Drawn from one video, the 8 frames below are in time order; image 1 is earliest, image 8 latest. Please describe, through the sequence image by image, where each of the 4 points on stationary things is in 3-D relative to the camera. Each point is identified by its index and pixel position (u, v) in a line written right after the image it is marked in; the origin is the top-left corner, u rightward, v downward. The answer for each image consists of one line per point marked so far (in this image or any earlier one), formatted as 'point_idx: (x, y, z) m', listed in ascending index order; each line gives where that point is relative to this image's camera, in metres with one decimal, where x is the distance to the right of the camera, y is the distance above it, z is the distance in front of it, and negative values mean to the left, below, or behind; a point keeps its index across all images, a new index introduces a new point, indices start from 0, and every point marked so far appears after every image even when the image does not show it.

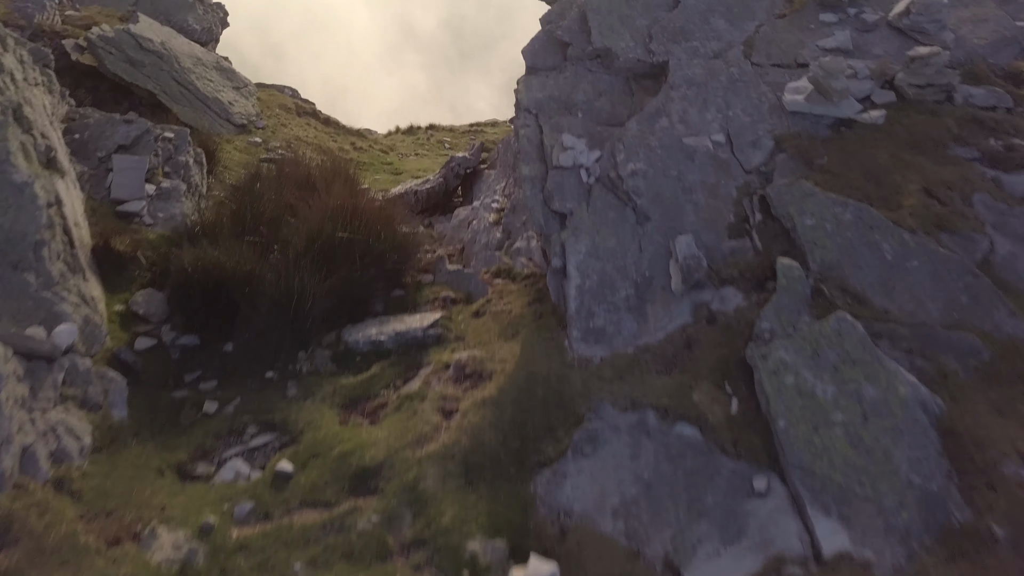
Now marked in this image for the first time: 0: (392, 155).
0: (-1.4, +1.5, +8.6) m
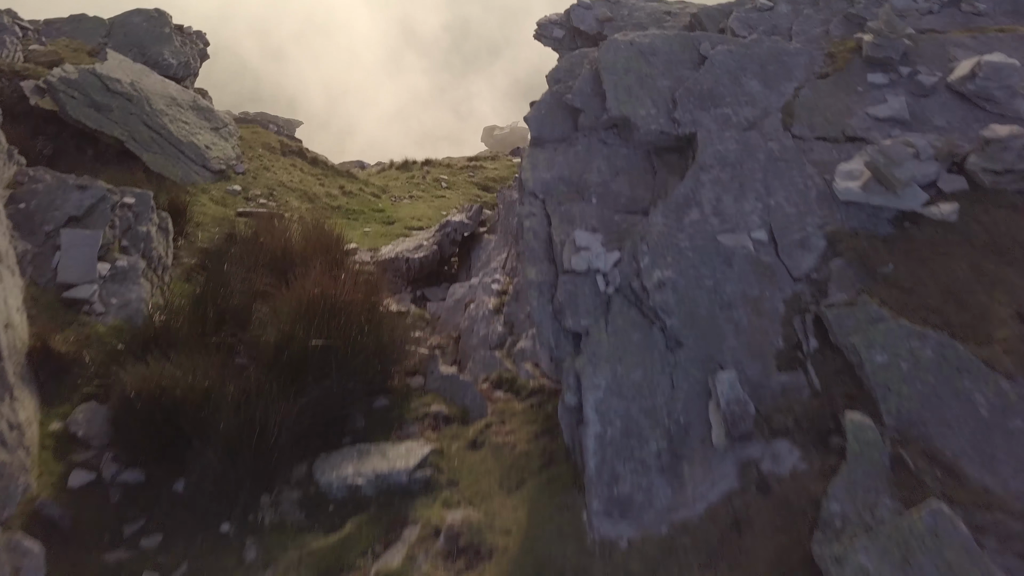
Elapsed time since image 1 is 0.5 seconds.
0: (-1.4, +0.9, +8.0) m
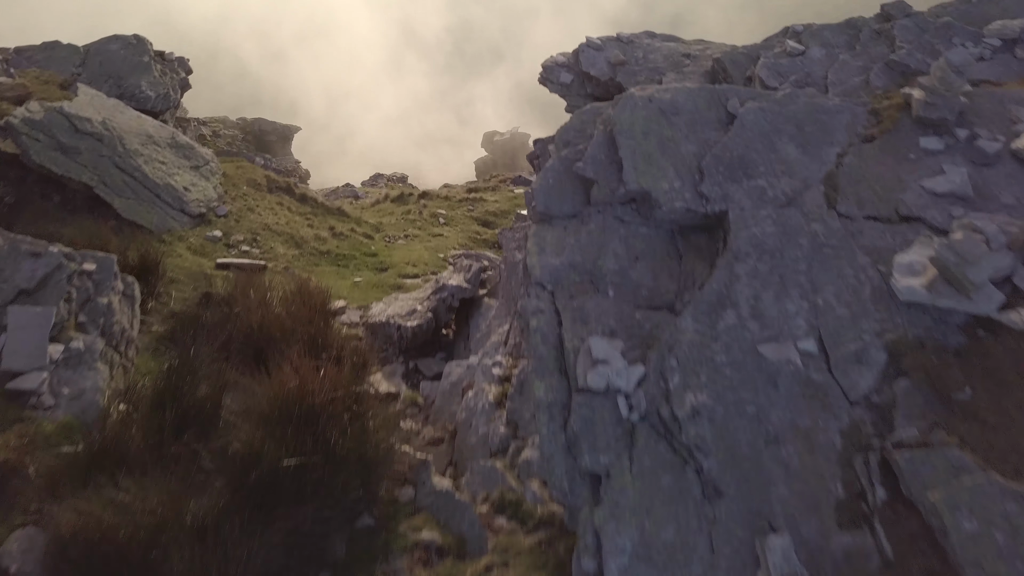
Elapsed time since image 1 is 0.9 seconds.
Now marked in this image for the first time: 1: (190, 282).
0: (-1.3, +0.5, +7.5) m
1: (-2.5, +0.1, +5.7) m
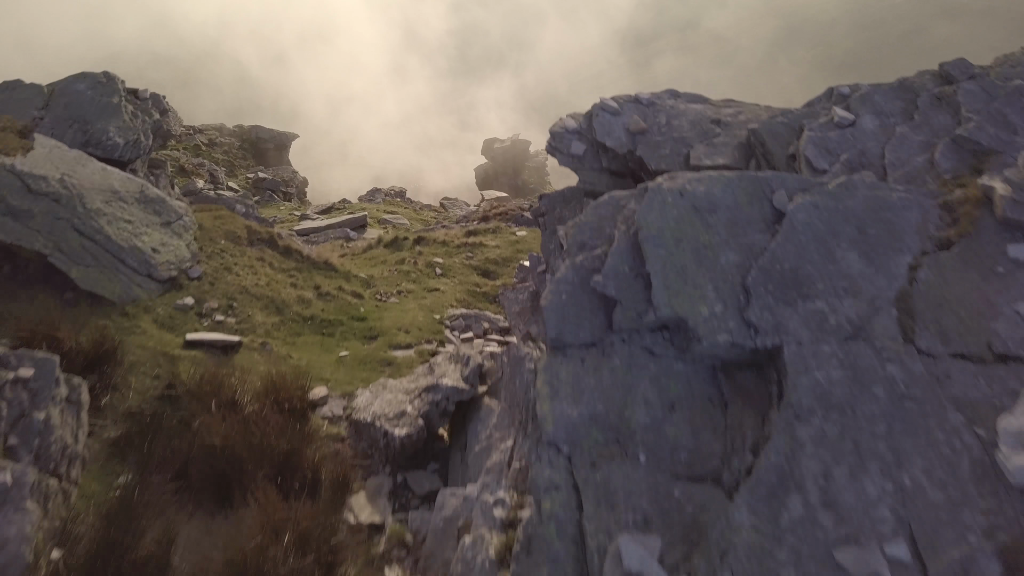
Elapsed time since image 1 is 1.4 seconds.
0: (-1.3, -0.1, +6.8) m
1: (-2.4, -0.5, +5.1) m
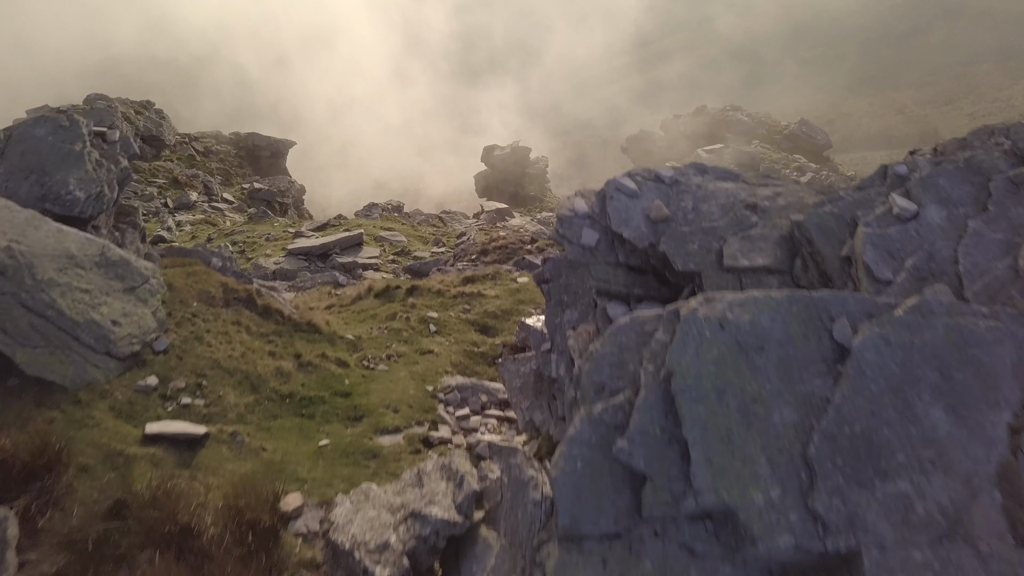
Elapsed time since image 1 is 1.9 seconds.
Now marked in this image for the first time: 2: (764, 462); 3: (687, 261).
0: (-1.3, -0.7, +6.2) m
1: (-2.4, -1.1, +4.5) m
2: (+0.8, -0.6, +2.4) m
3: (+0.8, +0.1, +3.6) m
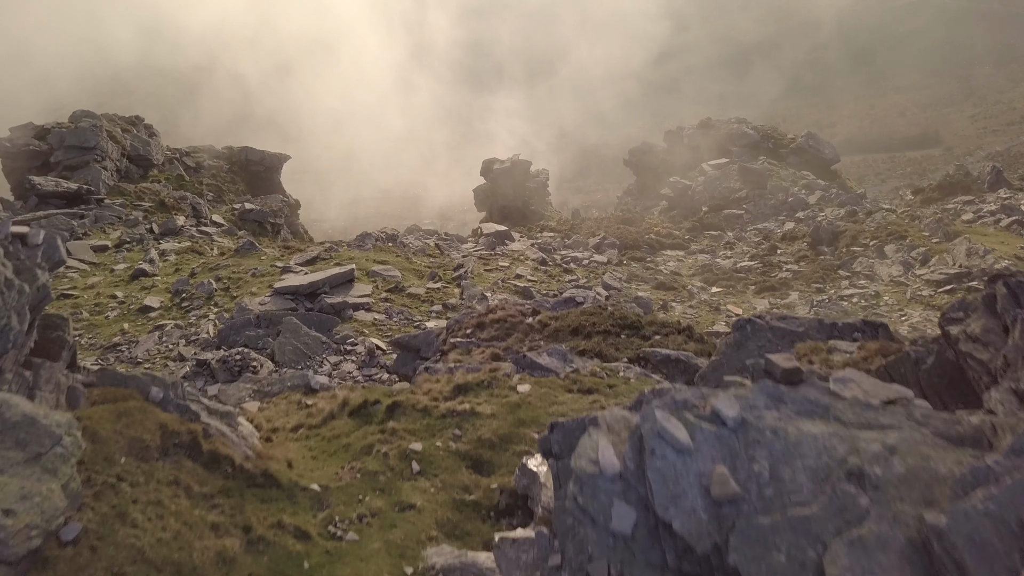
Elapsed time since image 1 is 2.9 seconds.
0: (-1.3, -1.7, +5.1) m
1: (-2.4, -2.1, +3.3) m
2: (+0.8, -1.6, +1.2) m
3: (+0.8, -0.9, +2.4) m
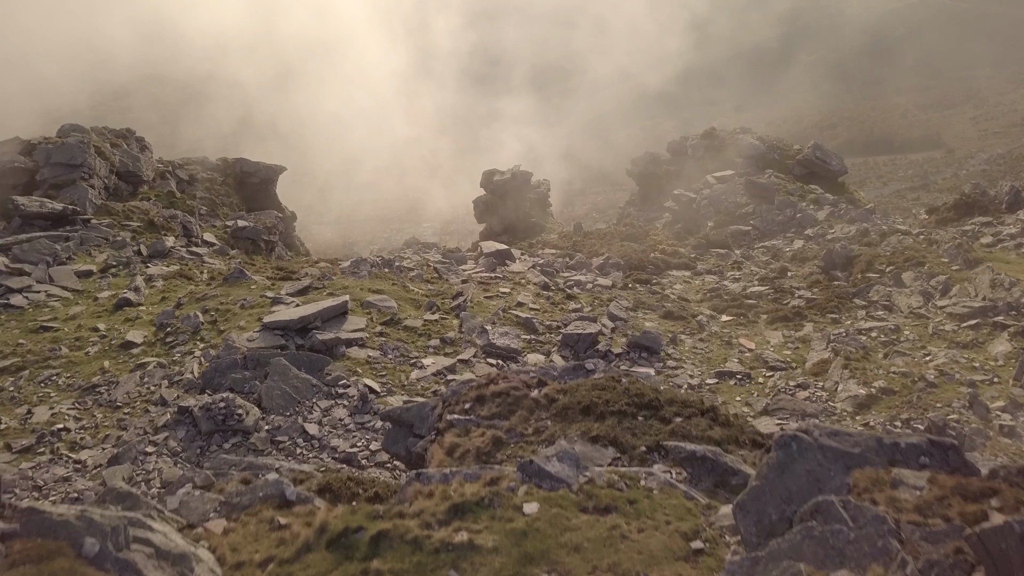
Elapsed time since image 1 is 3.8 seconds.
0: (-1.3, -2.6, +4.1) m
1: (-2.4, -3.0, +2.4) m
2: (+0.8, -2.4, +0.3) m
3: (+0.9, -1.7, +1.5) m
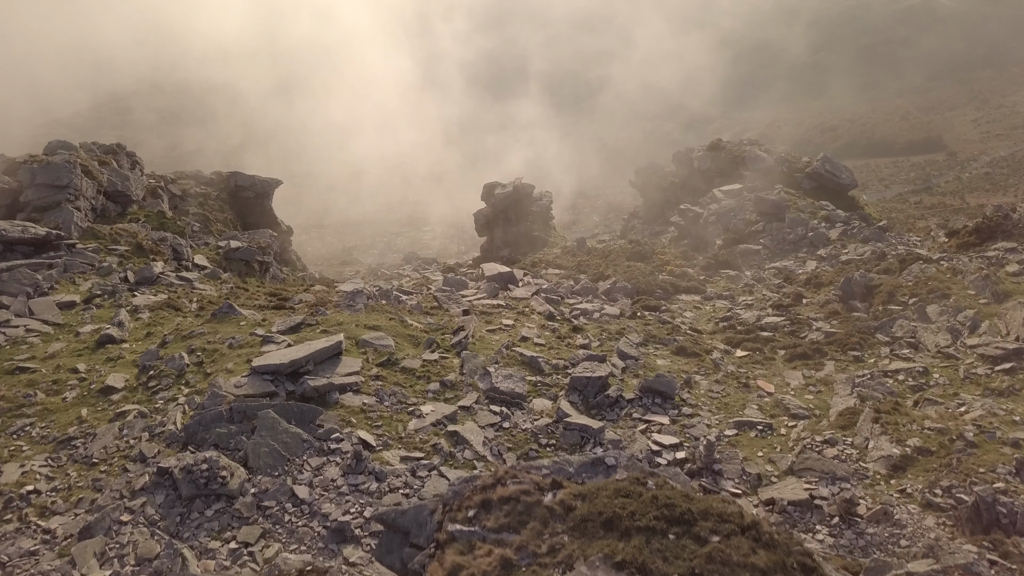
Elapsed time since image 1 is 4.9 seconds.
0: (-1.2, -3.5, +3.0) m
1: (-2.3, -3.9, +1.2) m
2: (+0.9, -3.4, -0.9) m
3: (+1.0, -2.7, +0.3) m
